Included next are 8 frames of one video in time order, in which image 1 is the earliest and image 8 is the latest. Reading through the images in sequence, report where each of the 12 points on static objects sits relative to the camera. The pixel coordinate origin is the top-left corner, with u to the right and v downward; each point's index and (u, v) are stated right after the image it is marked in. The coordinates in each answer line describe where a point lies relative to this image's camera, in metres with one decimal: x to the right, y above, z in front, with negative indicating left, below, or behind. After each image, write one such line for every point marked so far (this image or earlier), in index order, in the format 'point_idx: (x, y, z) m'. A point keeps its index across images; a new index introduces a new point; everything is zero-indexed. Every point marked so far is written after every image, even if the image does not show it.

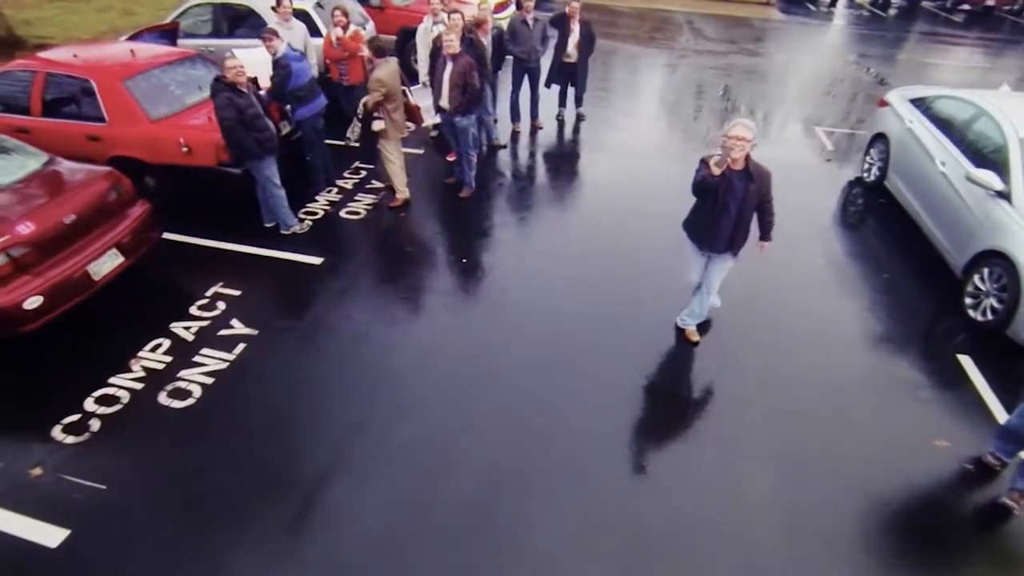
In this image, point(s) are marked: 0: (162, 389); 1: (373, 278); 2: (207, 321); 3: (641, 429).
0: (-2.6, -0.8, +5.1) m
1: (-1.3, +0.1, +6.5) m
2: (-2.5, -0.3, +5.8) m
3: (+1.0, -1.0, +5.2) m
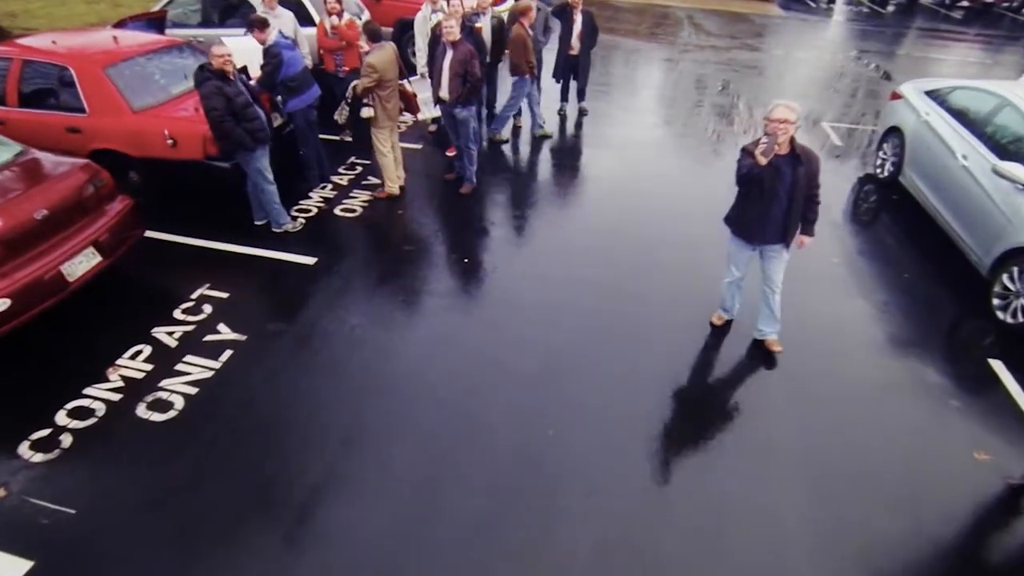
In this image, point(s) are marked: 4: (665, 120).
0: (-2.5, -0.8, +4.7) m
1: (-1.3, +0.1, +6.1) m
2: (-2.5, -0.3, +5.4) m
3: (+1.0, -1.0, +4.8) m
4: (+2.2, +2.5, +10.5) m
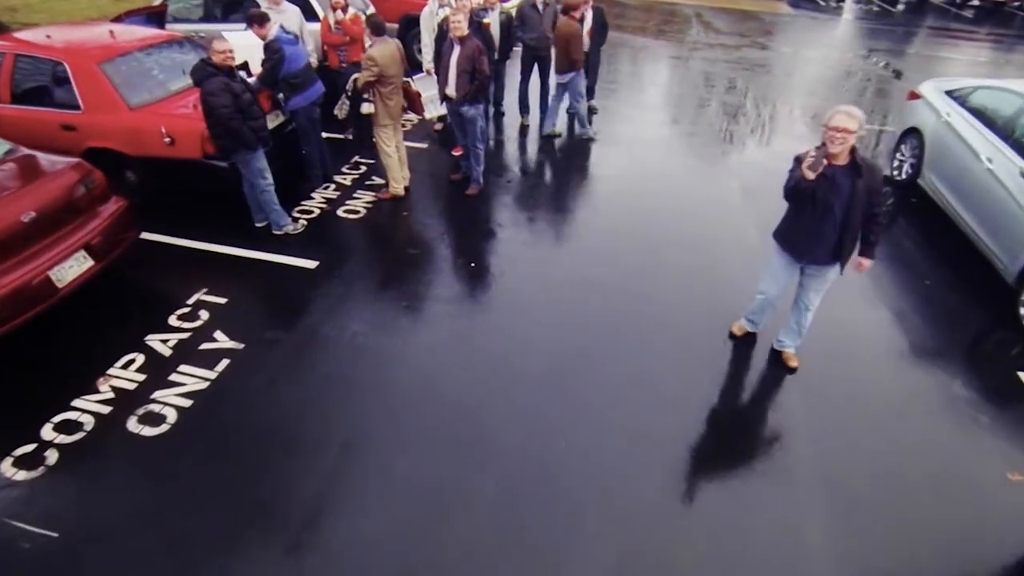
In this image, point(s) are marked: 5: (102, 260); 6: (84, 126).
0: (-2.4, -0.8, +4.5) m
1: (-1.2, 0.0, +5.9) m
2: (-2.4, -0.4, +5.2) m
3: (+1.1, -1.1, +4.6) m
4: (+2.3, +2.5, +10.2) m
5: (-3.0, +0.2, +5.1) m
6: (-3.8, +1.5, +6.3) m
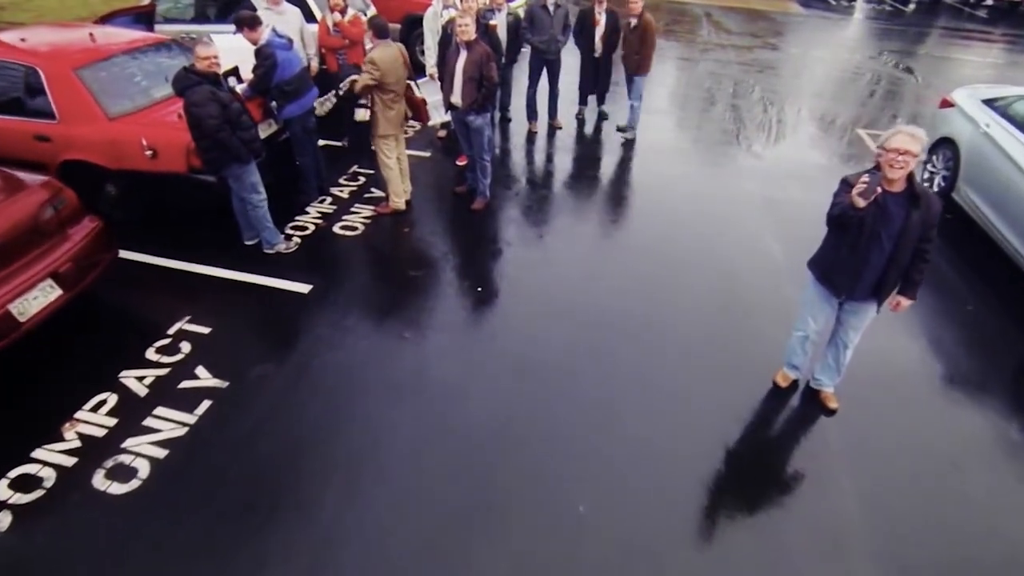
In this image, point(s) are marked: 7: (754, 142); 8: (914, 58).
0: (-2.4, -1.0, +4.0) m
1: (-1.1, -0.2, +5.4) m
2: (-2.3, -0.6, +4.7) m
3: (+1.1, -1.3, +4.1) m
4: (+2.4, +2.3, +9.7) m
5: (-2.9, 0.0, +4.7) m
6: (-3.7, +1.3, +5.8) m
7: (+3.1, +2.0, +9.2) m
8: (+8.8, +5.0, +15.4) m
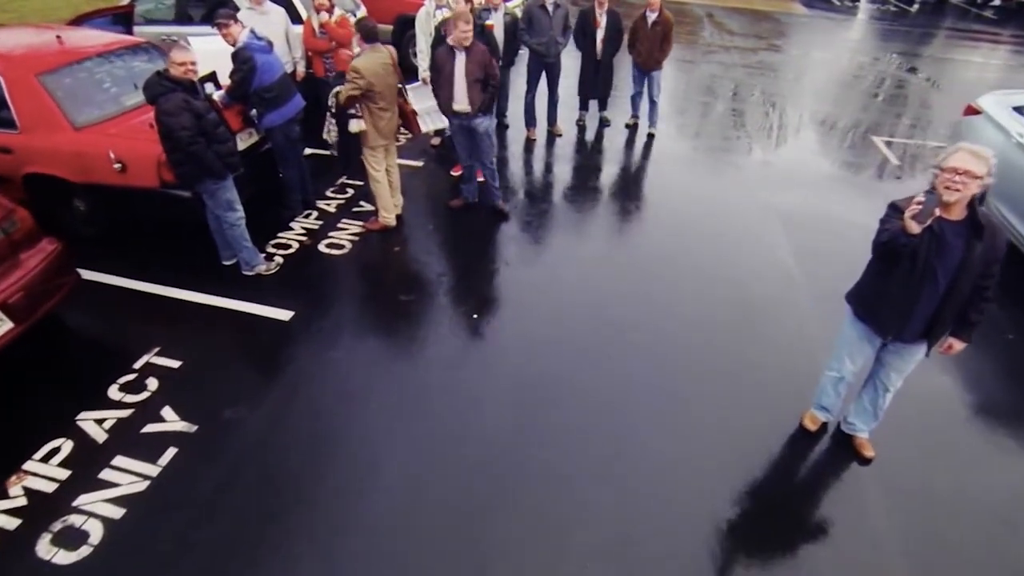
0: (-2.4, -1.2, +3.6) m
1: (-1.1, -0.4, +5.0) m
2: (-2.3, -0.7, +4.3) m
3: (+1.1, -1.5, +3.7) m
4: (+2.4, +2.1, +9.3) m
5: (-2.9, -0.2, +4.2) m
6: (-3.7, +1.1, +5.3) m
7: (+3.1, +1.8, +8.8) m
8: (+8.8, +4.9, +14.9) m
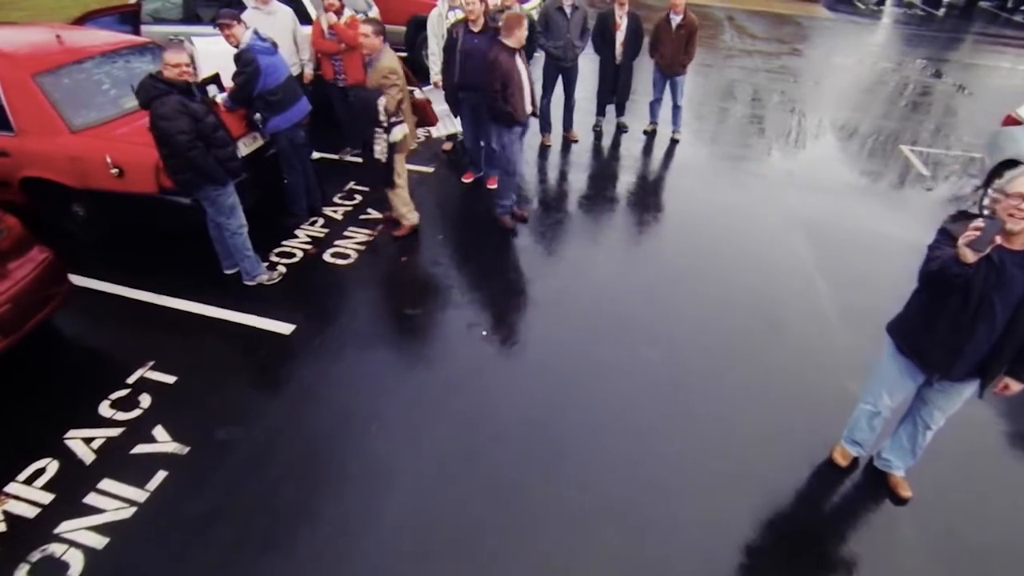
0: (-2.3, -1.3, +3.4) m
1: (-1.0, -0.5, +4.7) m
2: (-2.3, -0.8, +4.1) m
3: (+1.2, -1.6, +3.4) m
4: (+2.6, +2.0, +9.0) m
5: (-2.9, -0.3, +4.0) m
6: (-3.6, +1.0, +5.2) m
7: (+3.3, +1.6, +8.5) m
8: (+9.1, +4.6, +14.5) m
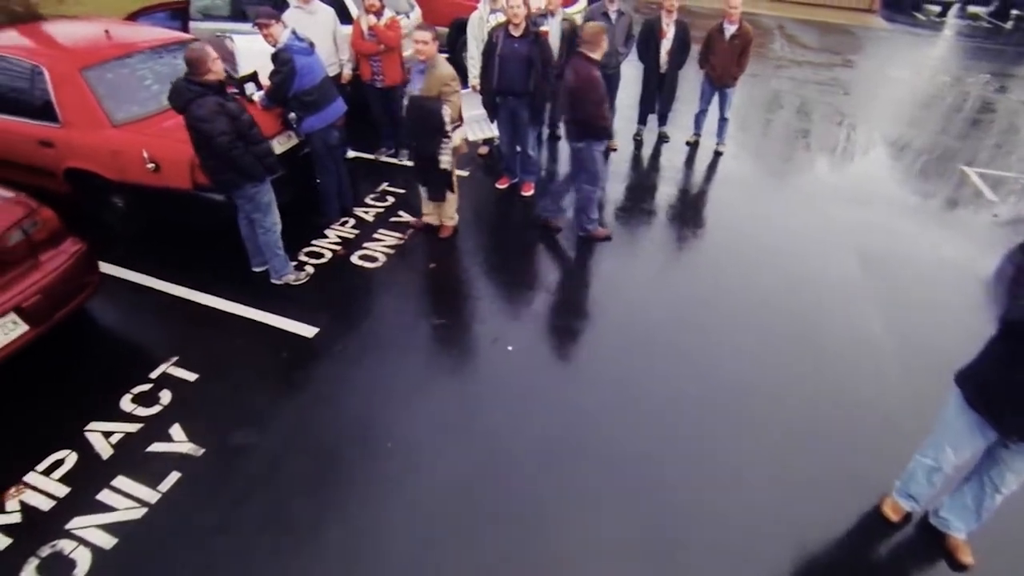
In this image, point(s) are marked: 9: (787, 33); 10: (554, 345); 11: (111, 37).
0: (-2.3, -1.3, +3.4) m
1: (-0.9, -0.5, +4.7) m
2: (-2.2, -0.8, +4.1) m
3: (+1.2, -1.7, +3.3) m
4: (+3.1, +1.8, +8.8) m
5: (-2.7, -0.2, +4.1) m
6: (-3.4, +1.1, +5.3) m
7: (+3.7, +1.4, +8.2) m
8: (+10.0, +4.1, +14.0) m
9: (+6.4, +5.9, +16.1) m
10: (+0.3, -0.4, +5.0) m
11: (-3.2, +2.0, +5.6) m
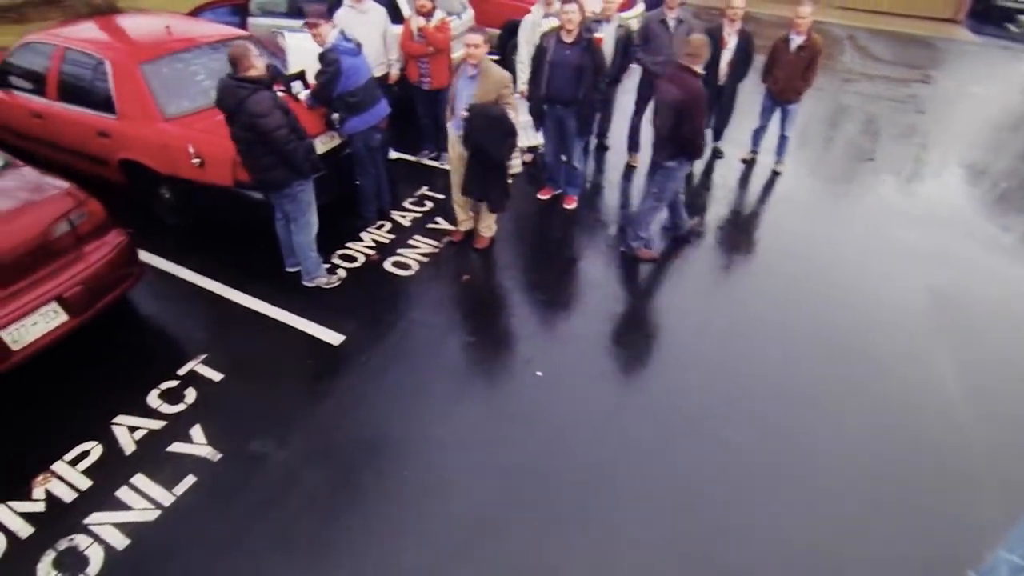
0: (-2.2, -1.2, +3.4) m
1: (-0.7, -0.5, +4.6) m
2: (-2.0, -0.8, +4.1) m
3: (+1.2, -1.9, +3.1) m
4: (+3.7, +1.5, +8.4) m
5: (-2.6, -0.2, +4.1) m
6: (-3.1, +1.2, +5.4) m
7: (+4.2, +1.1, +7.9) m
8: (+11.0, +3.5, +13.1) m
9: (+7.7, +5.4, +15.5) m
10: (+0.5, -0.5, +4.8) m
11: (-2.8, +2.1, +5.7) m
